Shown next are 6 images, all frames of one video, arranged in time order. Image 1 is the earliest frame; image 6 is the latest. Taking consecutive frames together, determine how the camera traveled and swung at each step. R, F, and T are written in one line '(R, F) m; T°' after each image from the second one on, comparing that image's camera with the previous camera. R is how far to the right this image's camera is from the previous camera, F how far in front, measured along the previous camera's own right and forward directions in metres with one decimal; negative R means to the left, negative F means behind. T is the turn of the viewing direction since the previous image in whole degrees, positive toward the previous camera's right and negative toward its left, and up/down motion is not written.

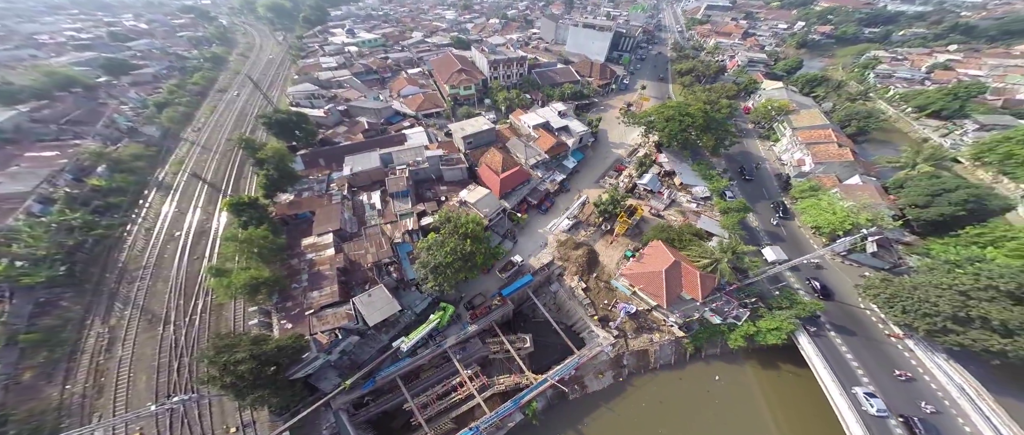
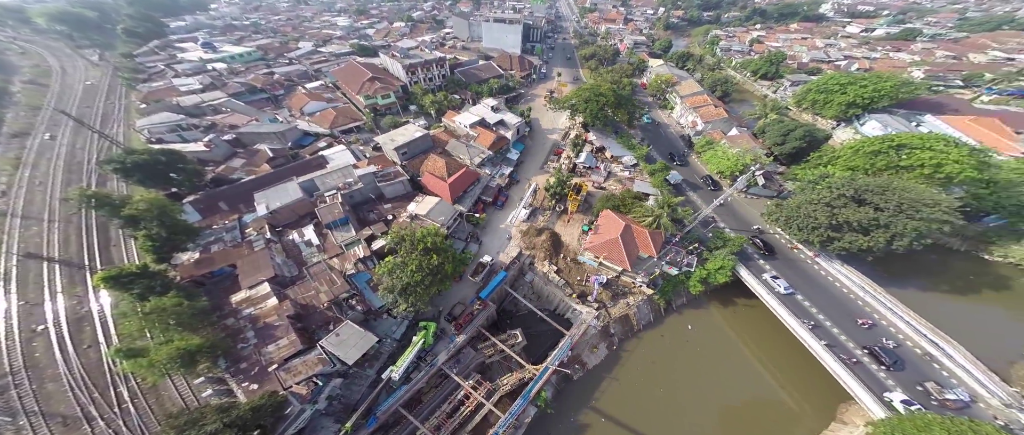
(-4.3, +0.3) m; +14°
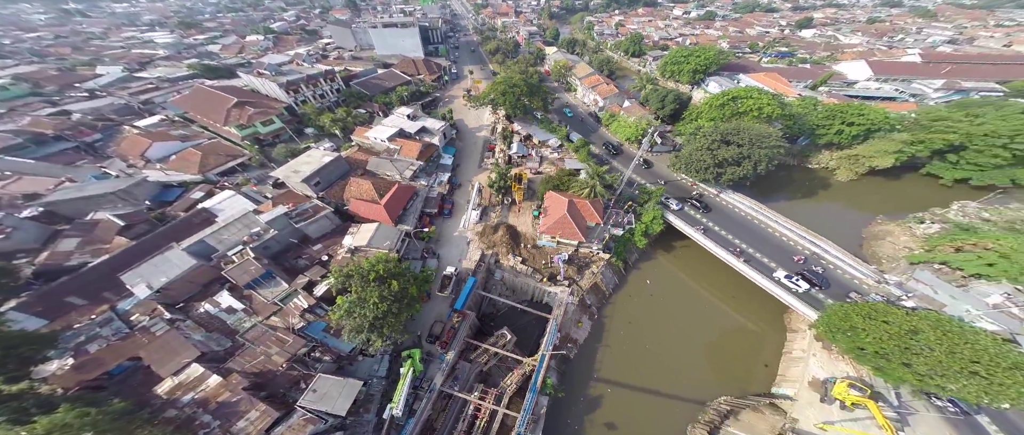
(-5.2, +0.6) m; +17°
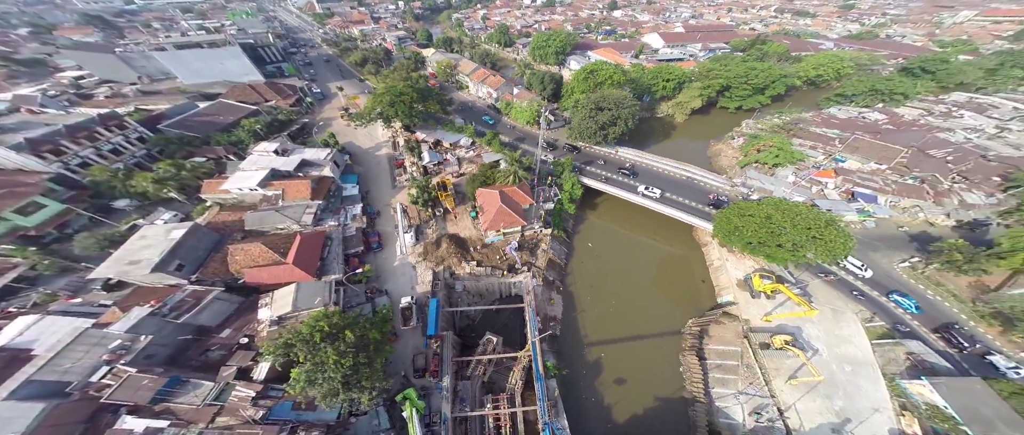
(-6.7, +1.7) m; +22°
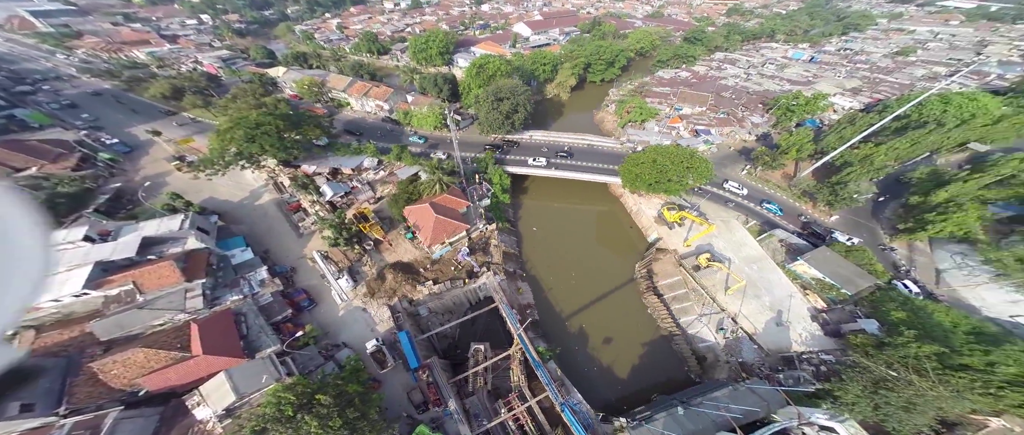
(-5.6, +1.5) m; +20°
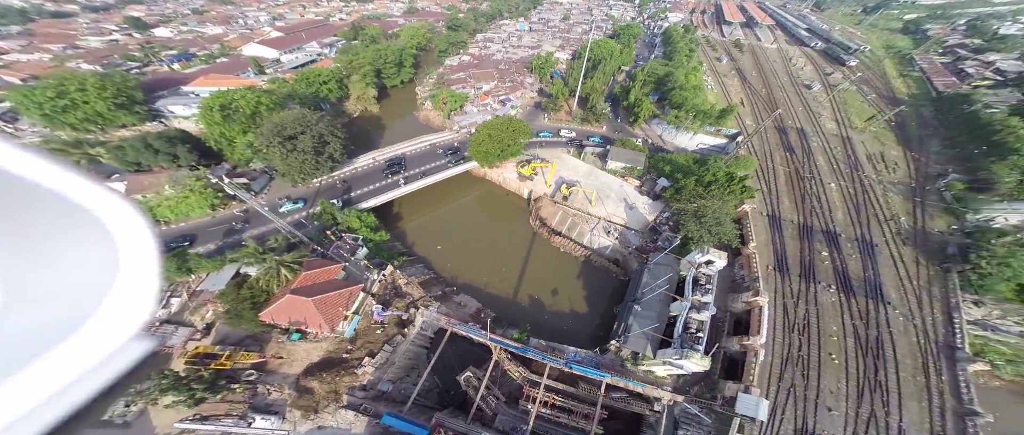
(-7.2, +3.2) m; +31°
